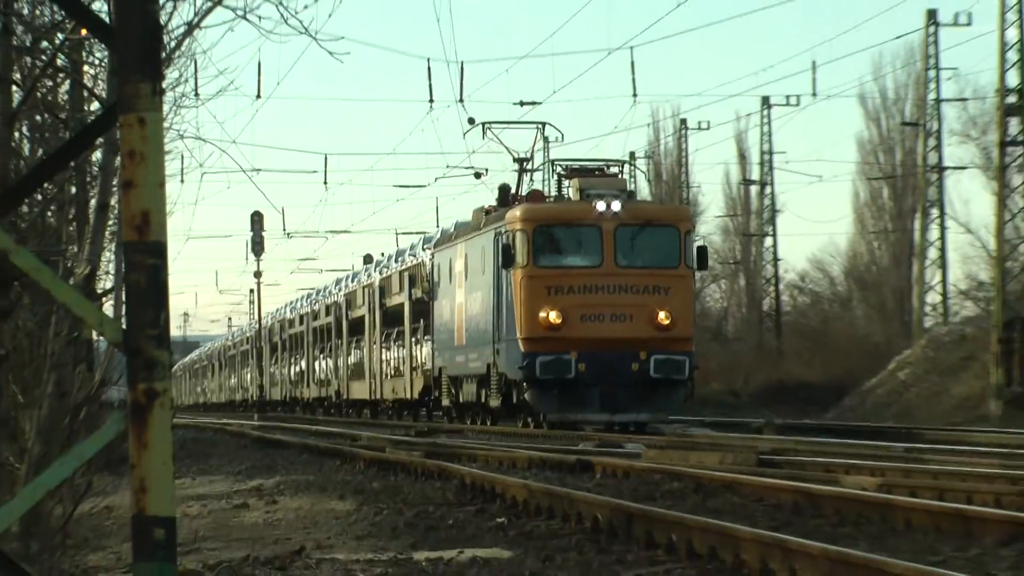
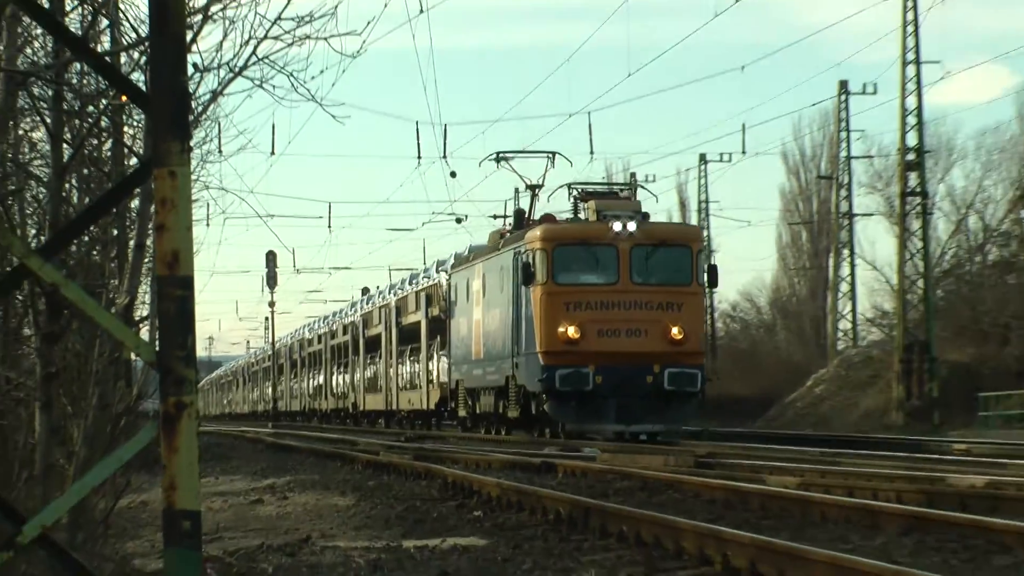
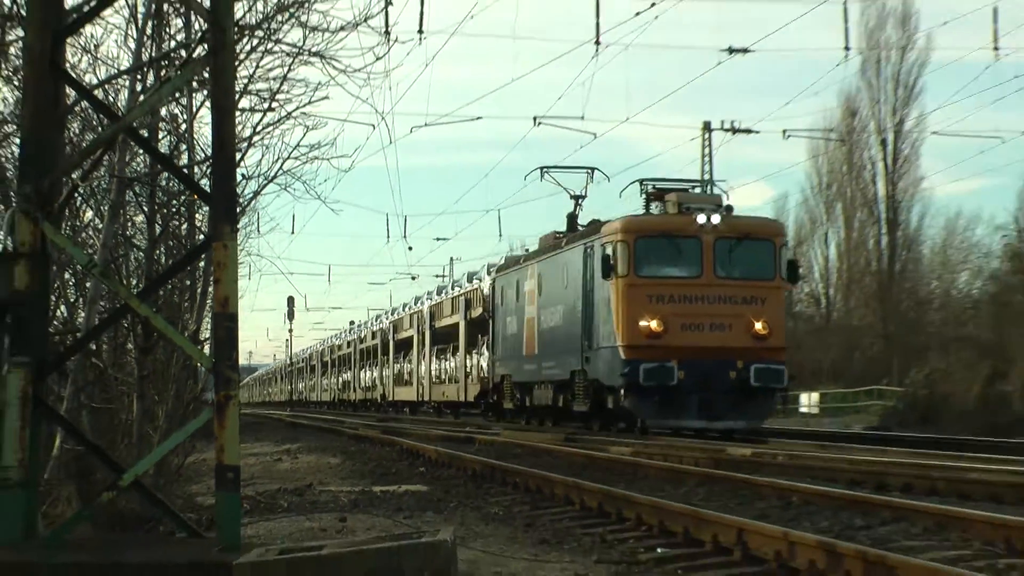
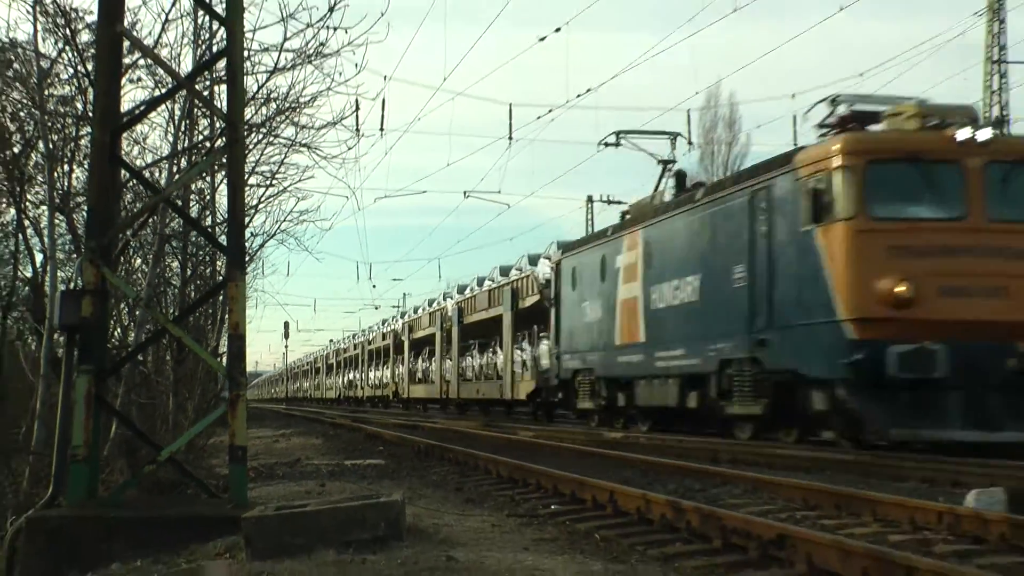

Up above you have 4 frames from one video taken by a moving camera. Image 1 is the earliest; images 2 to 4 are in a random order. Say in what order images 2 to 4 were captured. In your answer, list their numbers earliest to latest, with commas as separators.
2, 3, 4
